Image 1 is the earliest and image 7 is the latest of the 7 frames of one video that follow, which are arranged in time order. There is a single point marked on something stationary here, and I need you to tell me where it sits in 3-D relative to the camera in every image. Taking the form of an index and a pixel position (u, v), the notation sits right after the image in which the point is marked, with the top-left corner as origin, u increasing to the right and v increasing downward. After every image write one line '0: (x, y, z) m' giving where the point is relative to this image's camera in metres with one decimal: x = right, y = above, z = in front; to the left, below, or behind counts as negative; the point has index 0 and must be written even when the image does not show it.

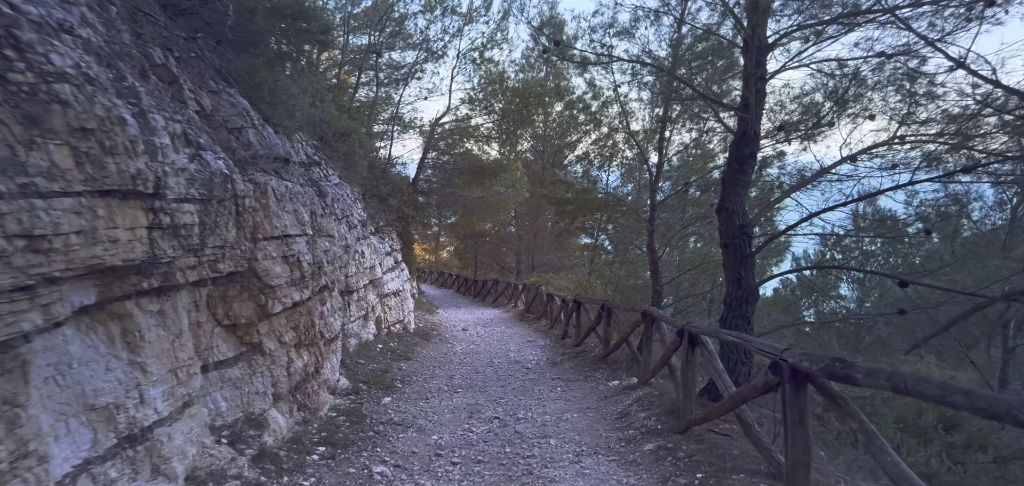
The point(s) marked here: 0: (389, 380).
0: (-1.8, -2.0, +8.6) m
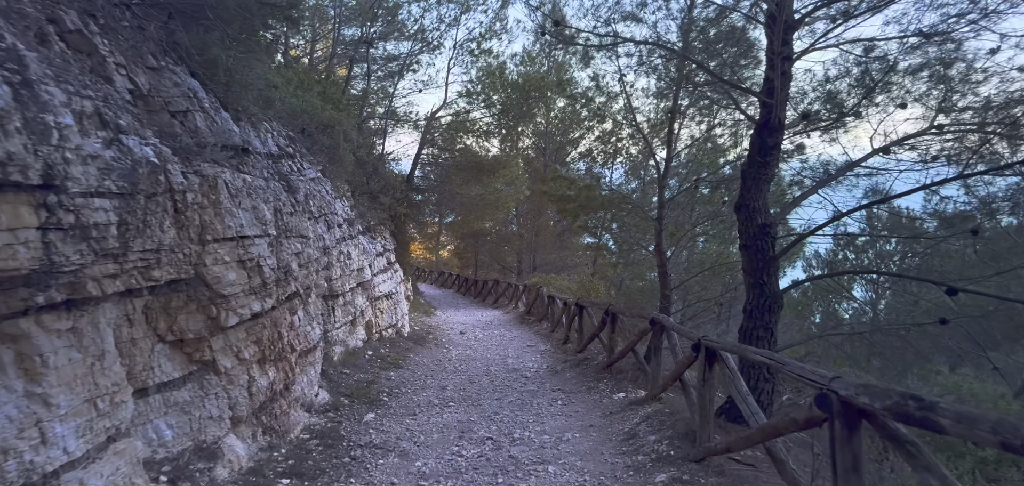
0: (-1.8, -2.0, +8.0) m
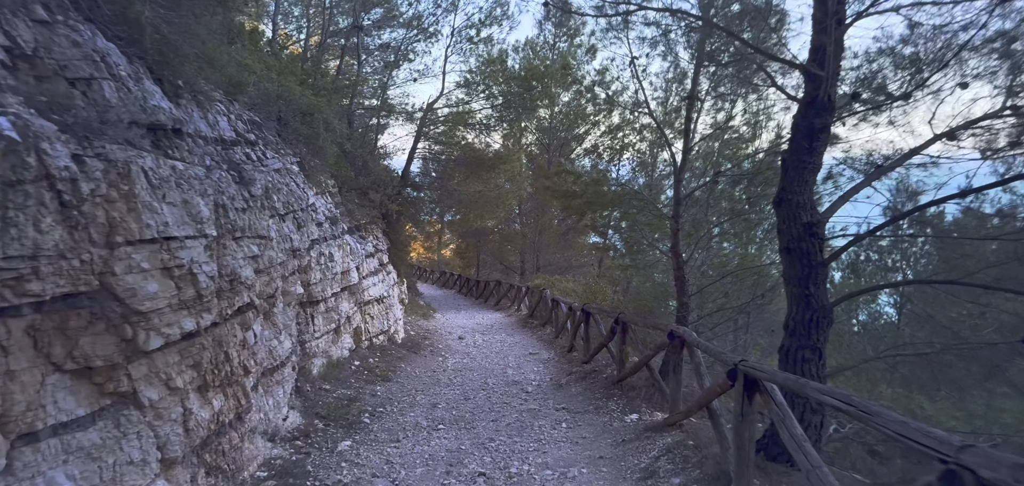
0: (-1.8, -2.0, +7.1) m
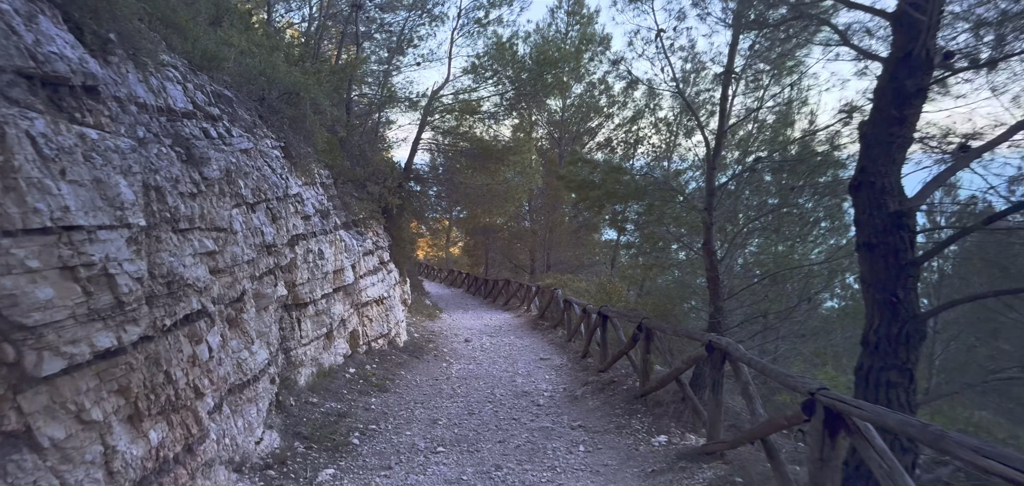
0: (-1.7, -1.9, +6.2) m
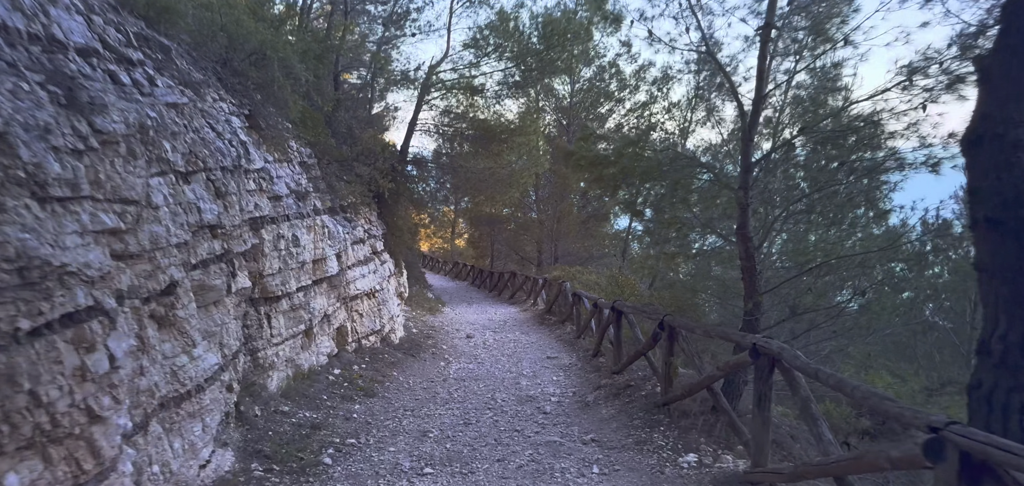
0: (-1.7, -1.8, +5.3) m
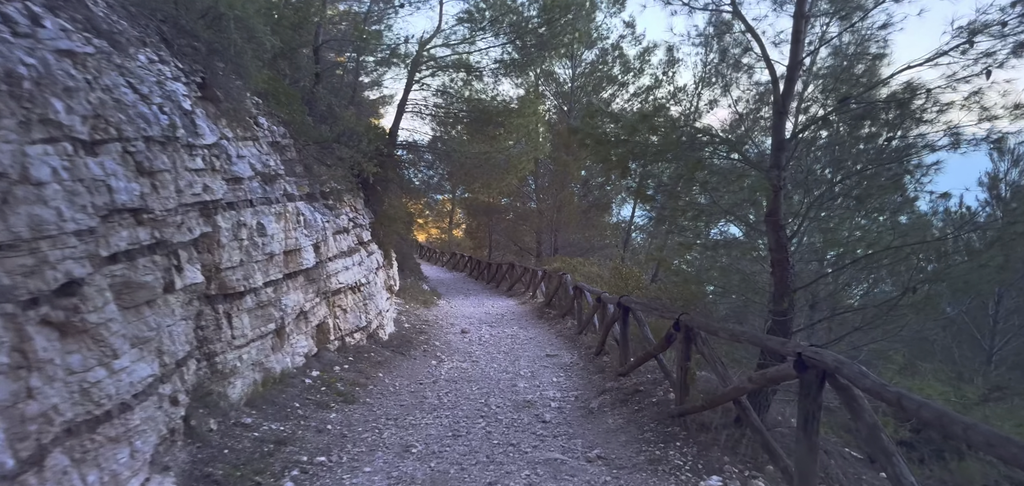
0: (-1.8, -1.7, +4.6) m
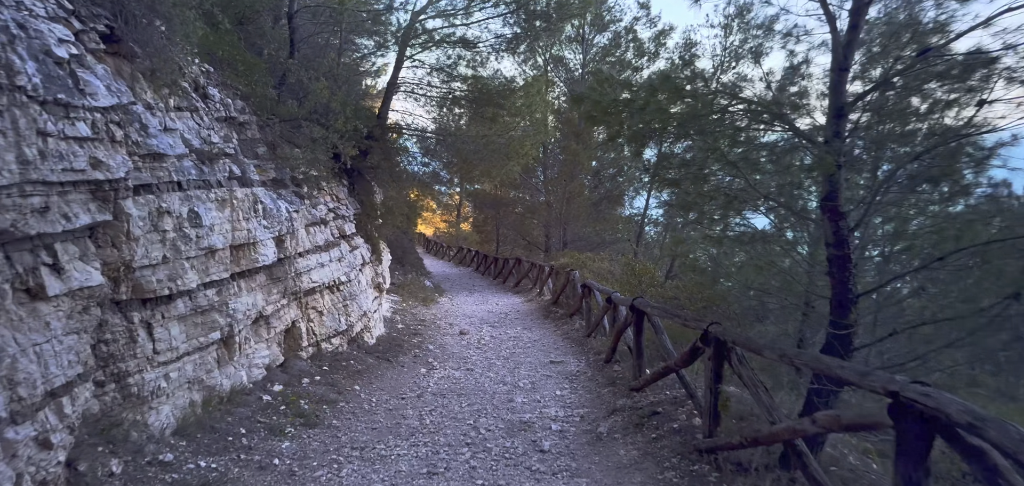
0: (-1.9, -1.7, +3.5) m
